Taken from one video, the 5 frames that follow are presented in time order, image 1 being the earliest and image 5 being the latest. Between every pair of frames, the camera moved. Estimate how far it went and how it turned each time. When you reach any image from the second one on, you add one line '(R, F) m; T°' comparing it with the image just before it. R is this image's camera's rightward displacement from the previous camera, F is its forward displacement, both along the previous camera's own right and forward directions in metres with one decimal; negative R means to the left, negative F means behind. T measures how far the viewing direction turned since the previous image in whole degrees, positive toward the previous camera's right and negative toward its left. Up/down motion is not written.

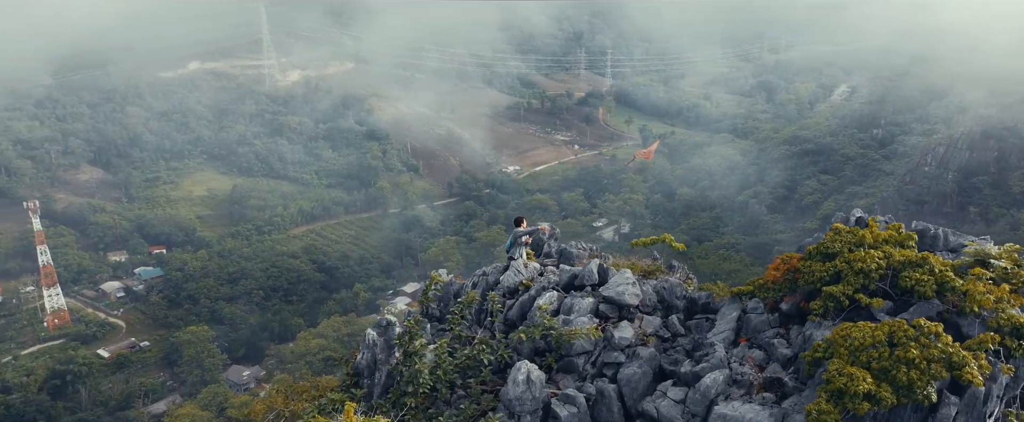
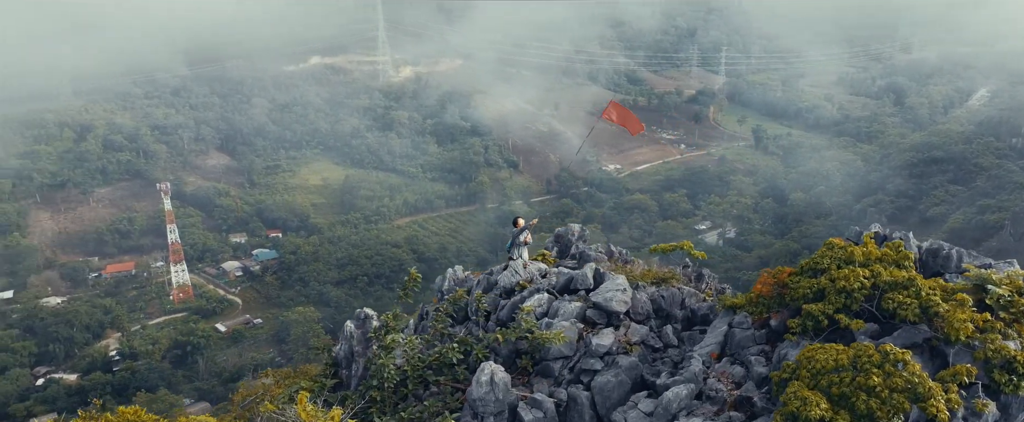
(+1.5, +0.1) m; -9°
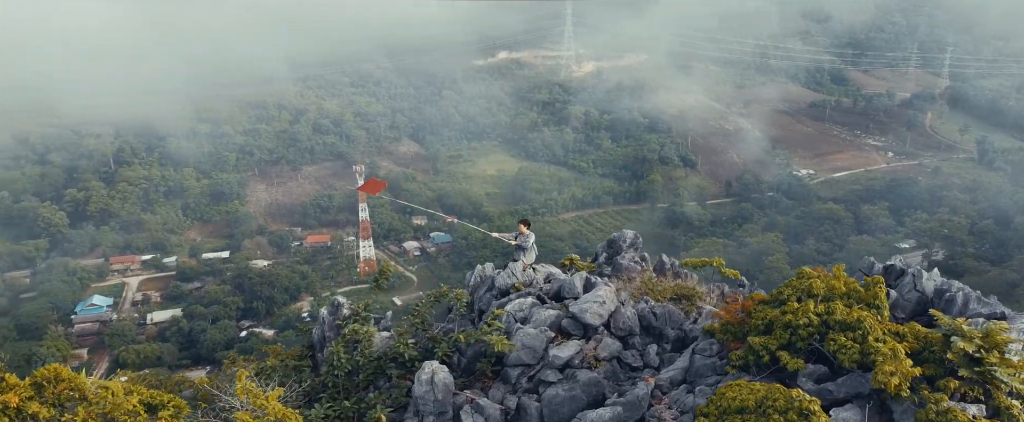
(+2.5, +0.4) m; -15°
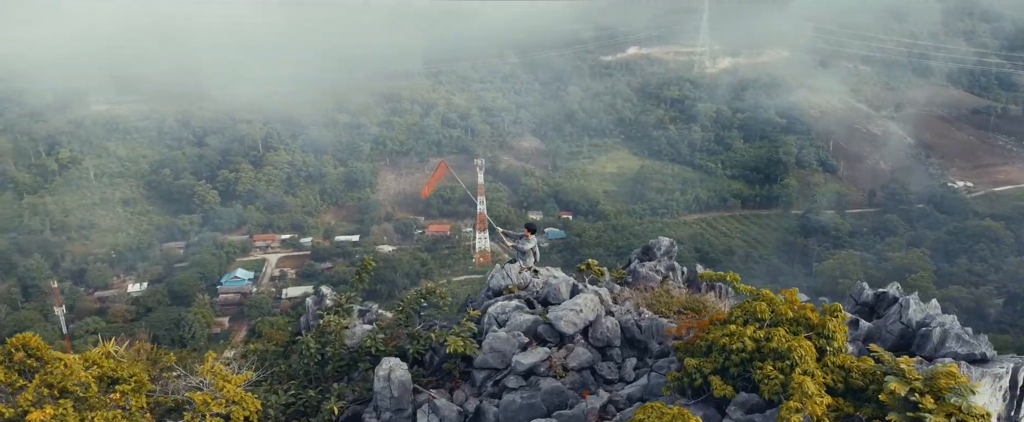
(+1.8, +0.3) m; -11°
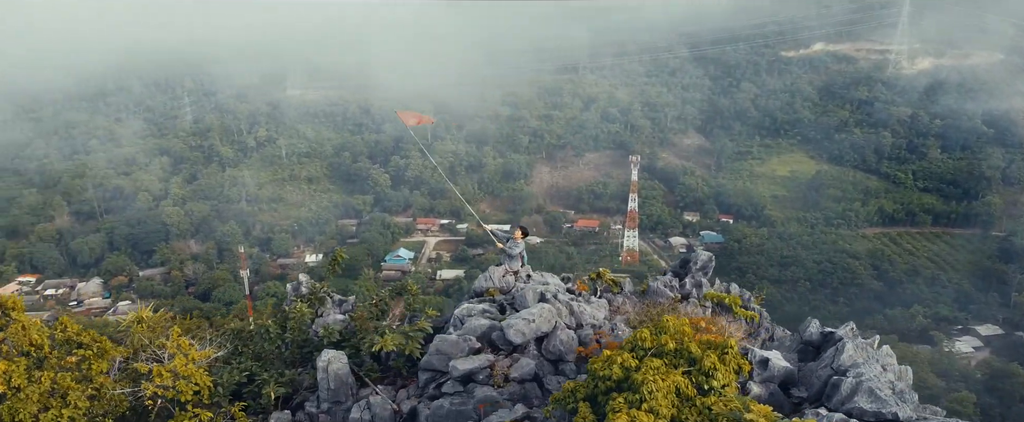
(+2.4, +0.6) m; -14°
